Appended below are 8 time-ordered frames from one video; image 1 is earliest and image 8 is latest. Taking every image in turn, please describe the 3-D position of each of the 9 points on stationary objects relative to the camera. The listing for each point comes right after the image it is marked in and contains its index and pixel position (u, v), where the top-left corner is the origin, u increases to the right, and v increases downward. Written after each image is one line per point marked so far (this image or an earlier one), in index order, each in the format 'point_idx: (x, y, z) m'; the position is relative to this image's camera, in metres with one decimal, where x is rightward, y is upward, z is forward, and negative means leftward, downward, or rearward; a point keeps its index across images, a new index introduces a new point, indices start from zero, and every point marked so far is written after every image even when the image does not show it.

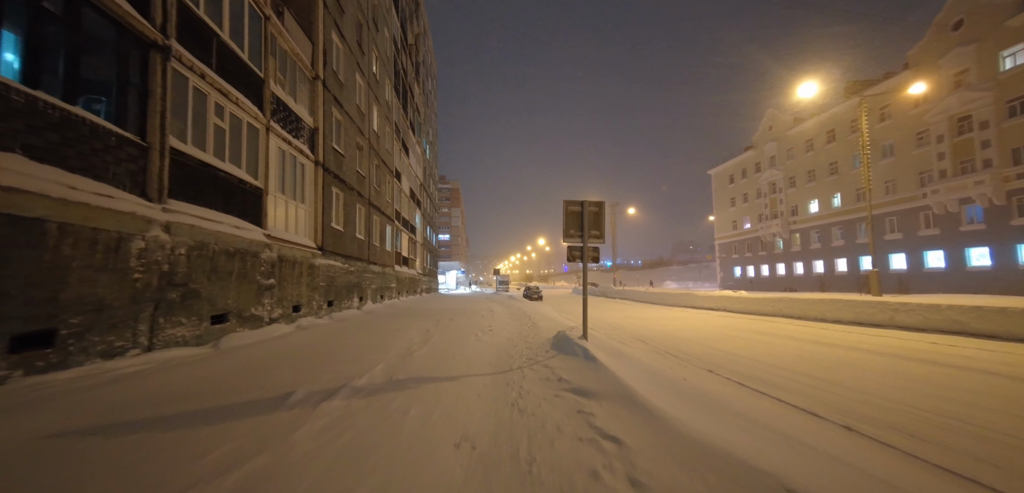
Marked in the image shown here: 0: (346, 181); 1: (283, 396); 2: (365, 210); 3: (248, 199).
0: (-6.6, +2.6, +13.9) m
1: (-2.7, -1.8, +4.1) m
2: (-6.8, +1.7, +16.3) m
3: (-6.0, +1.1, +8.0) m
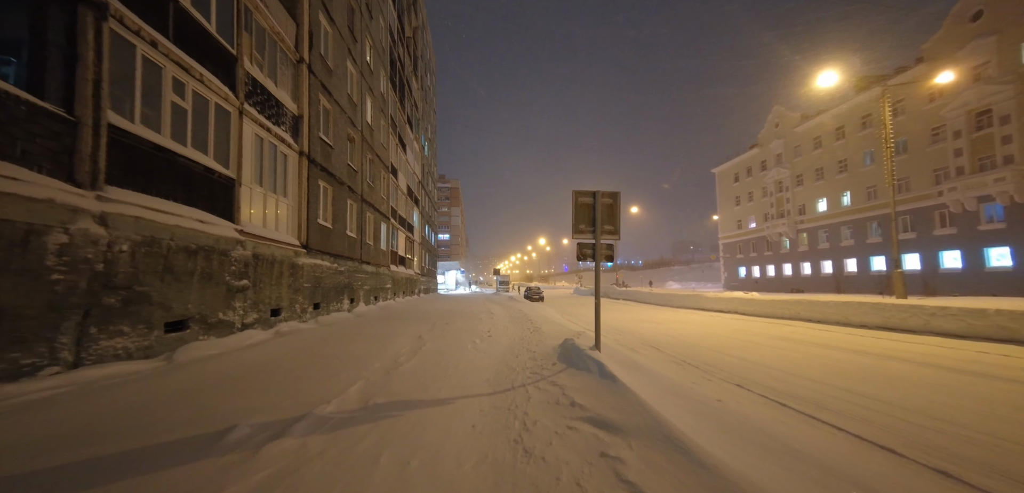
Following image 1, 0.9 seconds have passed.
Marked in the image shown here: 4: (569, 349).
0: (-6.5, +2.7, +13.0) m
1: (-2.7, -1.7, +3.2) m
2: (-6.8, +1.8, +15.4) m
3: (-5.9, +1.1, +7.1) m
4: (+1.1, -2.0, +6.9) m
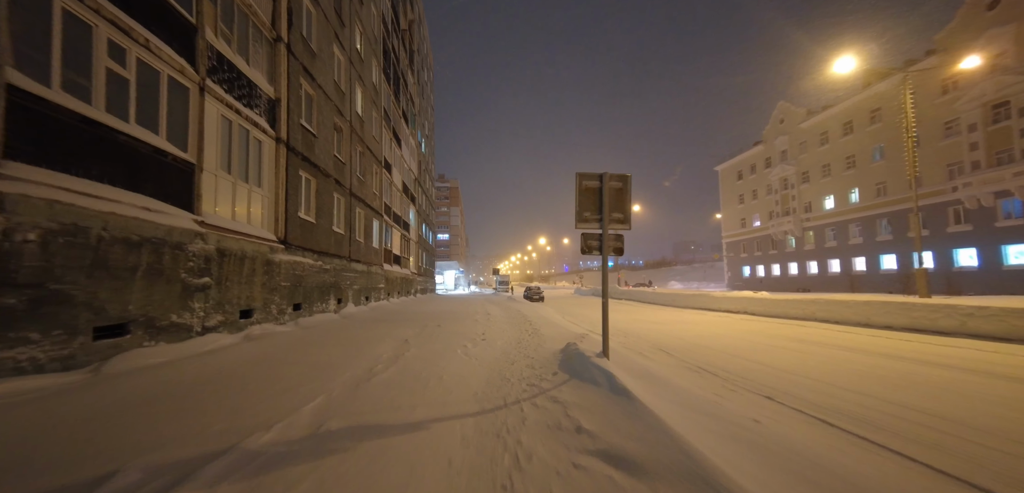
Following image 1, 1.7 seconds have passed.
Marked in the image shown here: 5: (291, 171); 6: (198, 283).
0: (-6.6, +2.8, +12.2) m
1: (-2.8, -1.6, +2.4) m
2: (-6.9, +1.9, +14.5) m
3: (-6.0, +1.3, +6.2) m
4: (+1.0, -1.9, +6.0) m
5: (-6.4, +2.2, +10.3) m
6: (-5.8, -0.7, +6.6) m
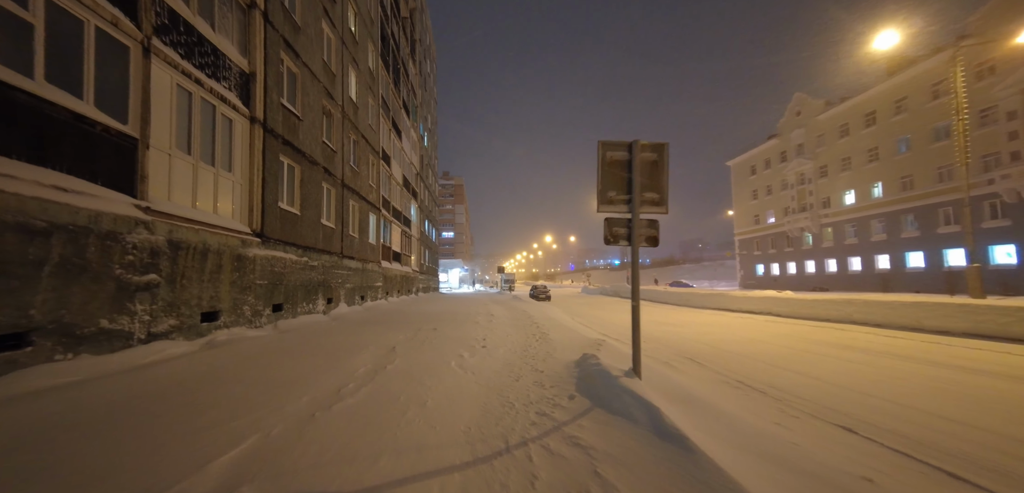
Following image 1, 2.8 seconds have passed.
0: (-6.5, +3.0, +11.1) m
1: (-2.8, -1.5, +1.2) m
2: (-6.7, +2.1, +13.4) m
3: (-6.0, +1.4, +5.1) m
4: (+1.1, -1.8, +4.8) m
5: (-6.3, +2.4, +9.2) m
6: (-5.7, -0.5, +5.5) m
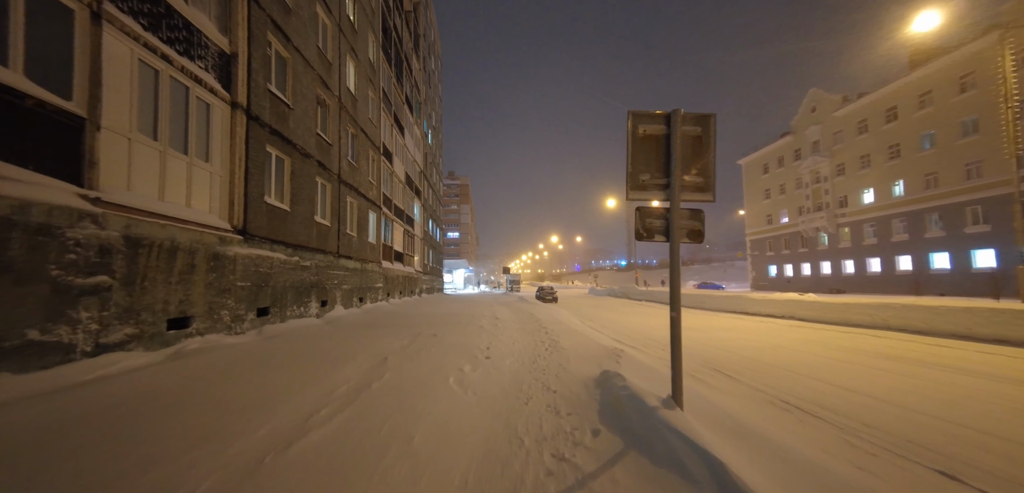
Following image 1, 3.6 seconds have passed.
0: (-6.3, +3.0, +10.3) m
1: (-2.7, -1.4, +0.4) m
2: (-6.5, +2.1, +12.7) m
3: (-5.9, +1.5, +4.4) m
4: (+1.2, -1.7, +4.0) m
5: (-6.1, +2.4, +8.4) m
6: (-5.6, -0.5, +4.7) m
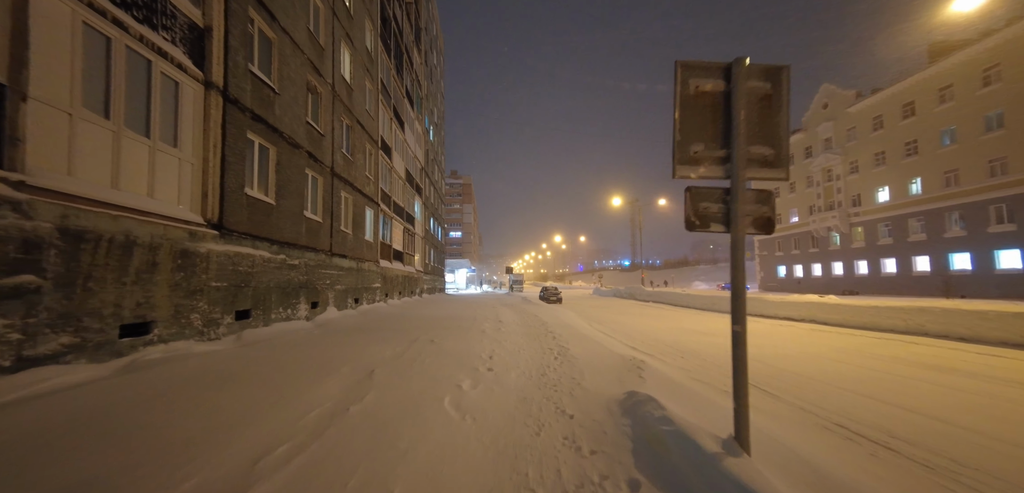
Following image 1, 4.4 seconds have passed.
0: (-6.1, +3.1, +9.5) m
1: (-2.7, -1.3, -0.4) m
2: (-6.3, +2.2, +11.9) m
3: (-5.8, +1.5, +3.6) m
4: (+1.3, -1.7, +3.1) m
5: (-6.0, +2.5, +7.6) m
6: (-5.5, -0.4, +3.9) m
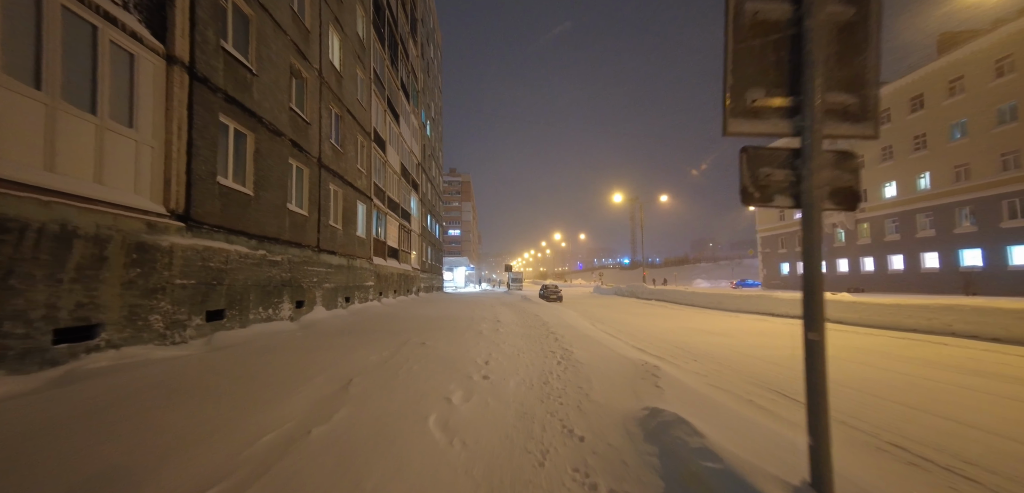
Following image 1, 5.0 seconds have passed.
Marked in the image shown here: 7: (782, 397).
0: (-6.2, +3.2, +8.8) m
1: (-2.7, -1.2, -1.1) m
2: (-6.4, +2.3, +11.2) m
3: (-5.8, +1.6, +2.9) m
4: (+1.3, -1.5, +2.4) m
5: (-6.1, +2.6, +6.9) m
6: (-5.5, -0.3, +3.2) m
7: (+4.4, -2.4, +5.6) m
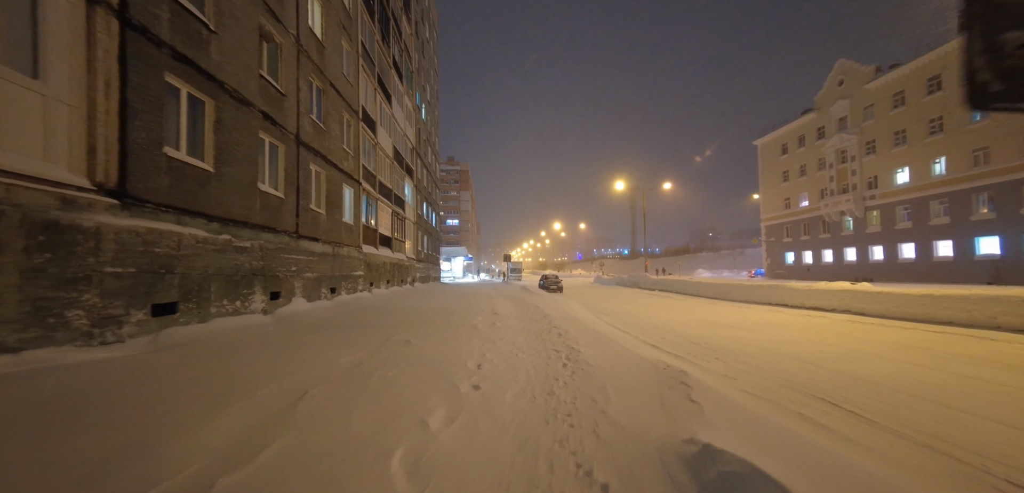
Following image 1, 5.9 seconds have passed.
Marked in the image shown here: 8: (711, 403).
0: (-6.2, +3.6, +7.6) m
1: (-2.7, -1.2, -2.1) m
2: (-6.4, +2.8, +10.1) m
3: (-5.8, +1.8, +1.8) m
4: (+1.2, -1.4, +1.4) m
5: (-6.1, +2.9, +5.8) m
6: (-5.6, -0.1, +2.1) m
7: (+4.3, -2.1, +4.7) m
8: (+2.2, -1.7, +3.9) m
